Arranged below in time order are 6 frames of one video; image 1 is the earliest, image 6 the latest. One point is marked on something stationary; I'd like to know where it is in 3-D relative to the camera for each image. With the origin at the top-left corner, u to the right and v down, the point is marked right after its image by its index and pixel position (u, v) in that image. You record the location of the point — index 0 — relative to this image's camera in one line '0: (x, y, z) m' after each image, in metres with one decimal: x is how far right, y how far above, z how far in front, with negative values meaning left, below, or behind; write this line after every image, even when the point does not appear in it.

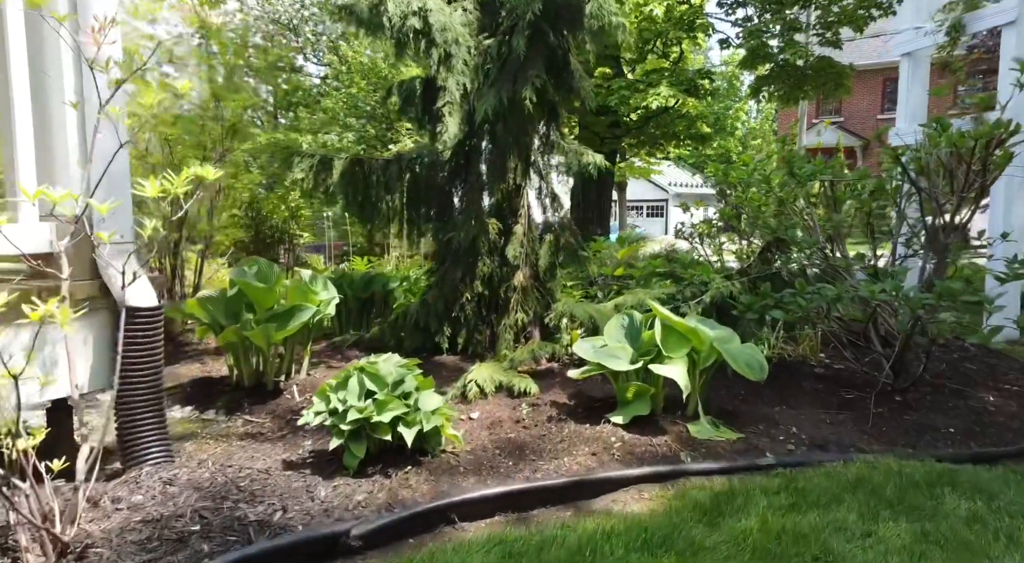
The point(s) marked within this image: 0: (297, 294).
0: (-1.3, -0.1, +4.6) m
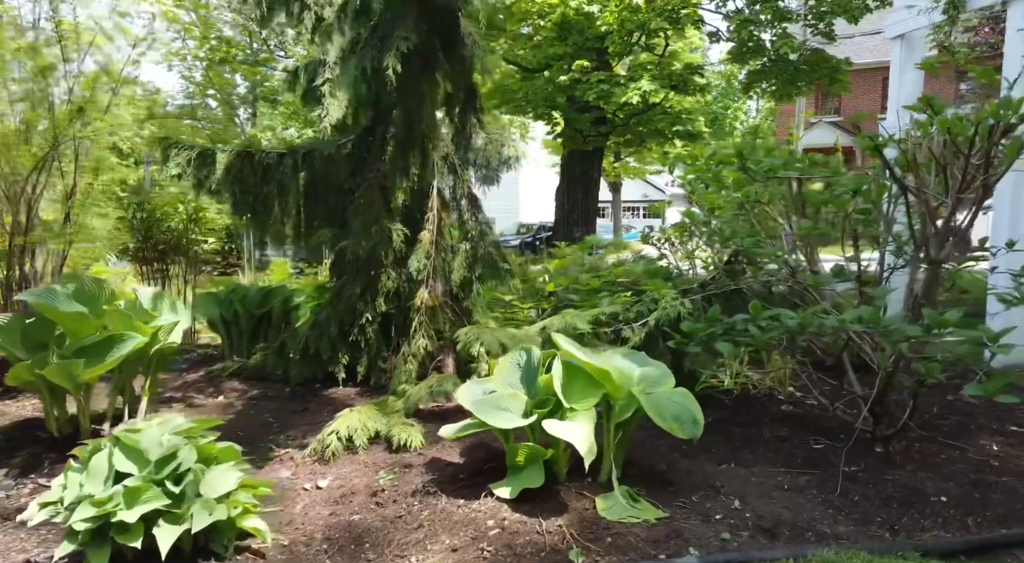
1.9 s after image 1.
0: (-1.8, -0.2, +3.6) m
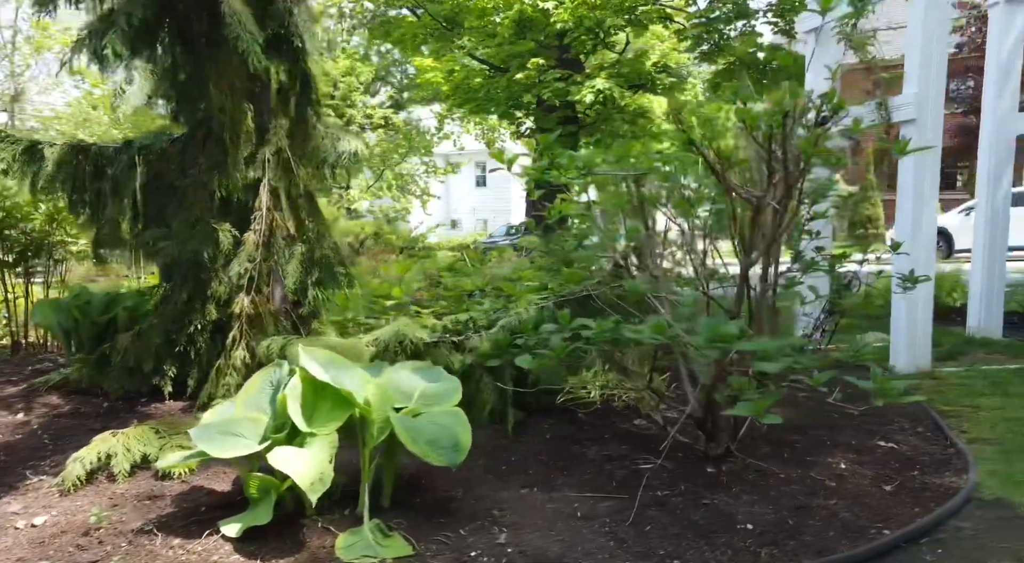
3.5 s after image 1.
0: (-2.7, -0.2, +3.3) m
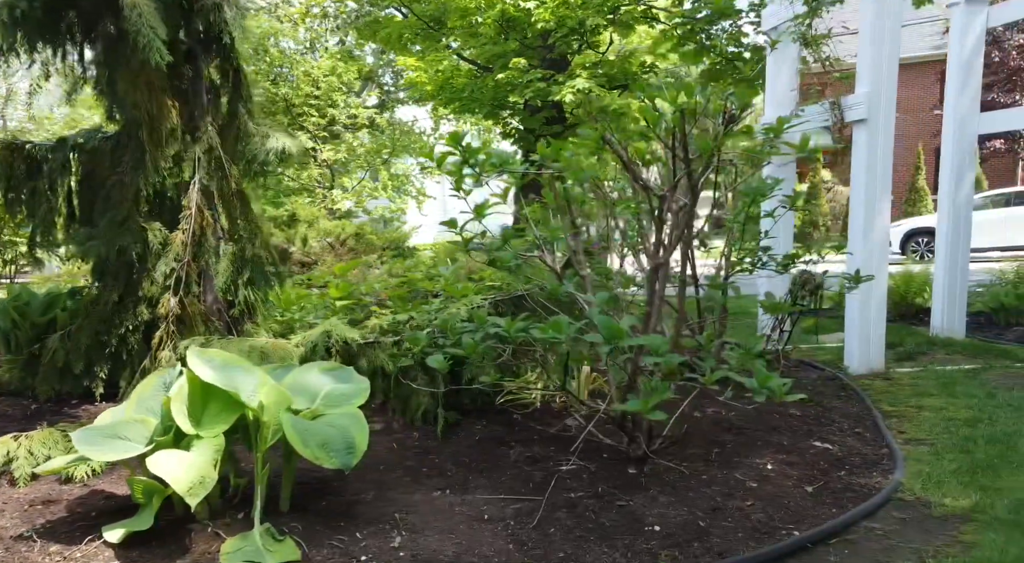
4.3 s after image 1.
0: (-3.1, -0.2, +3.2) m
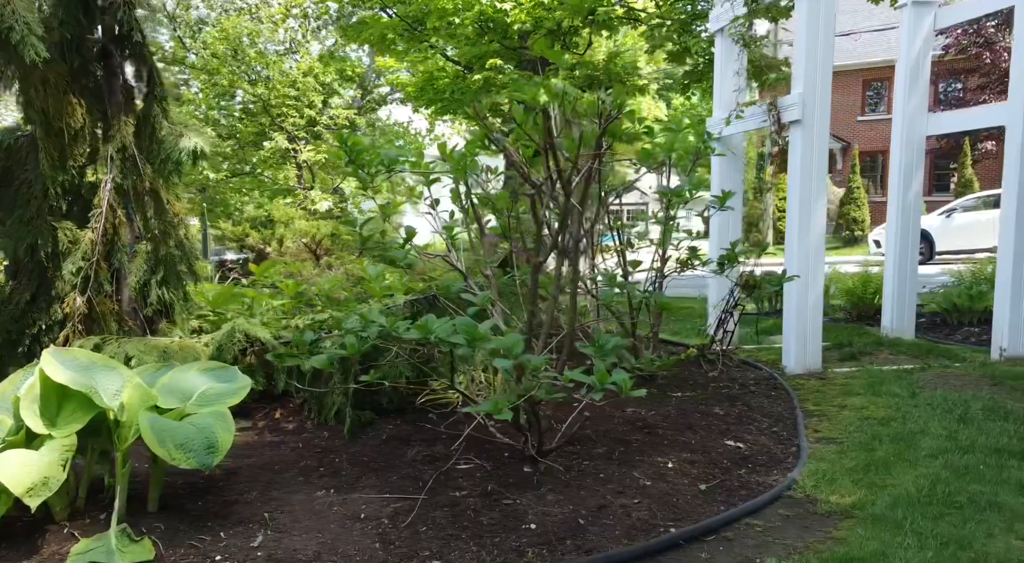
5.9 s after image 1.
0: (-3.6, -0.2, +3.2) m
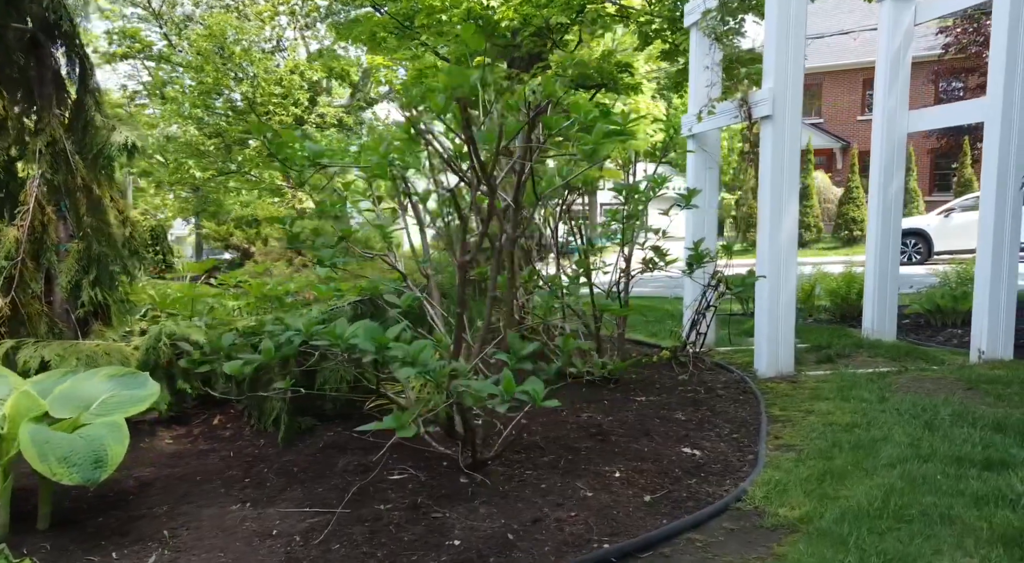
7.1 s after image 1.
0: (-3.9, -0.2, +3.0) m
